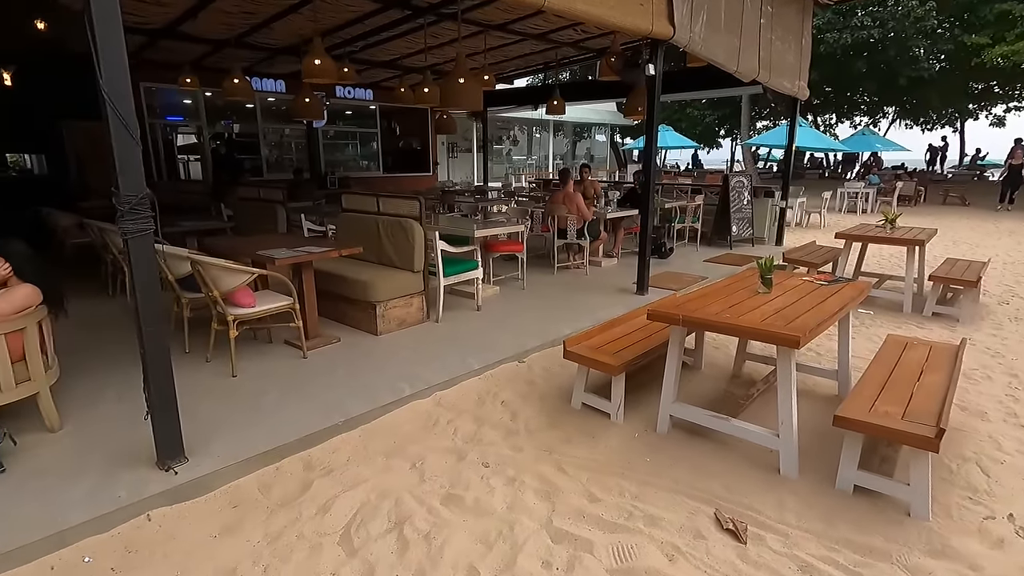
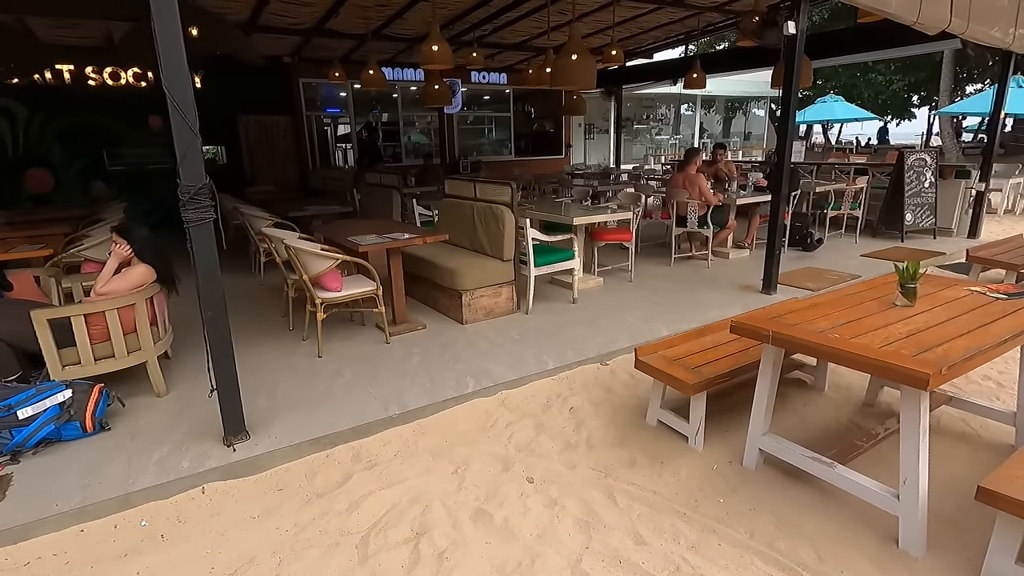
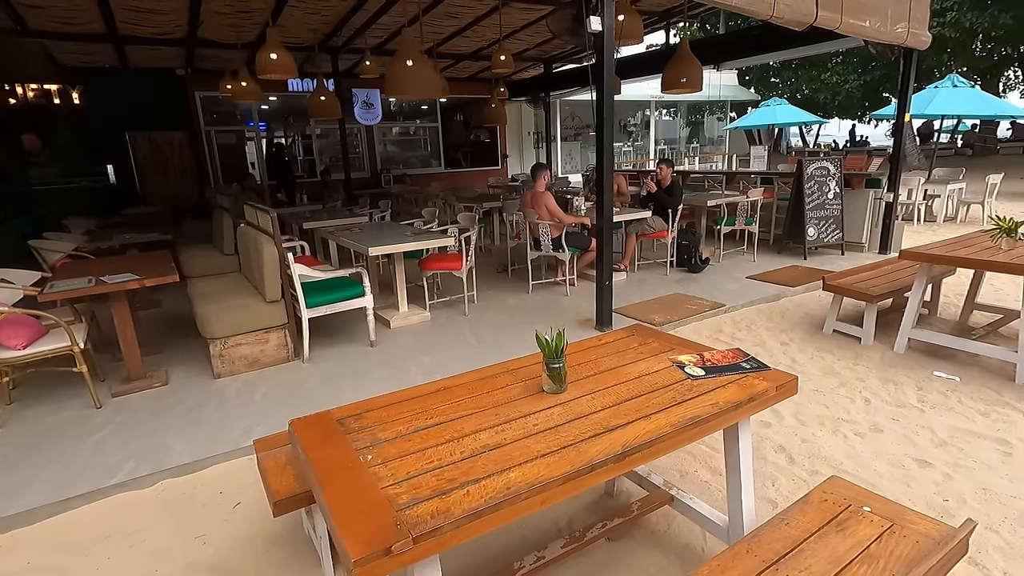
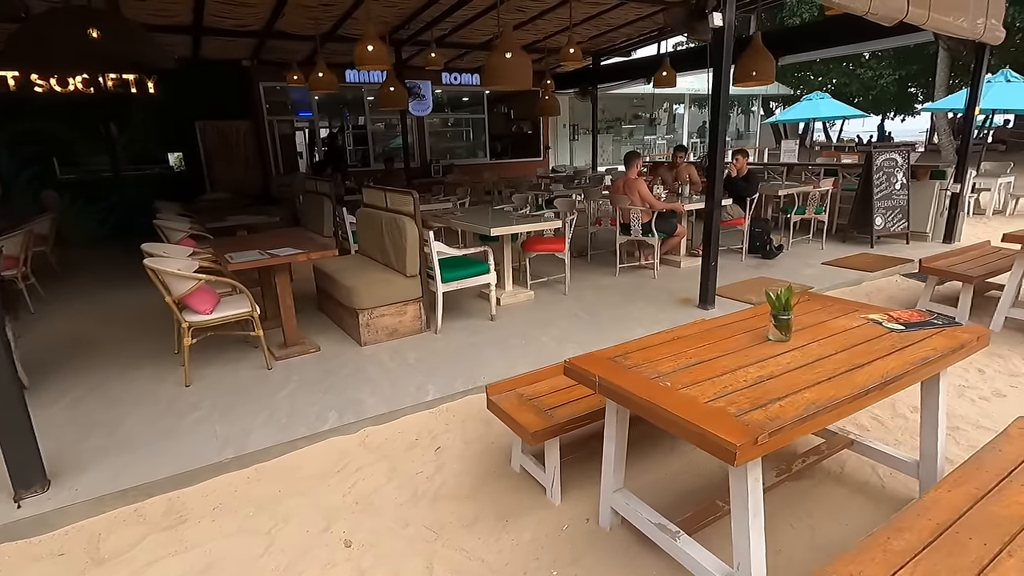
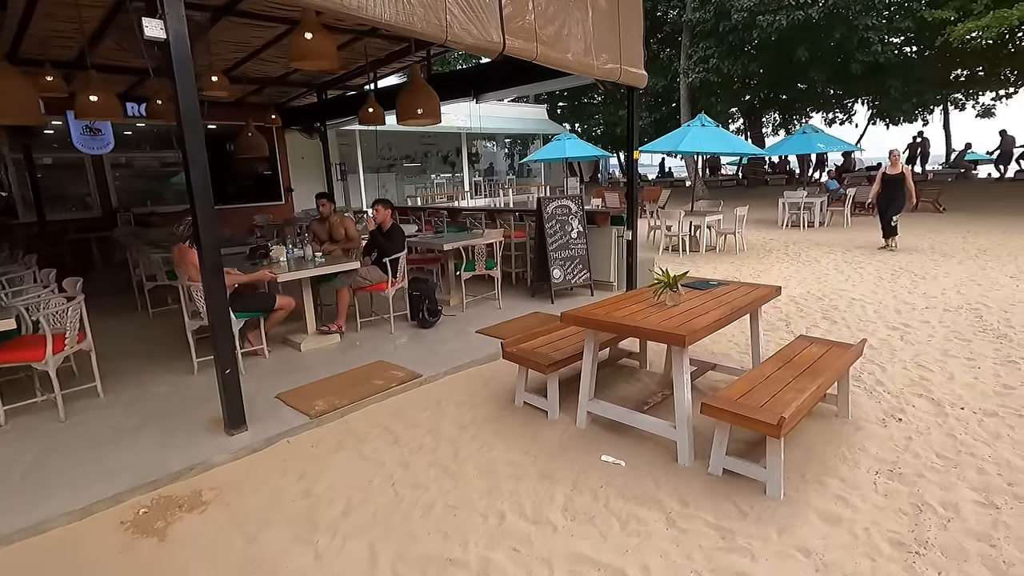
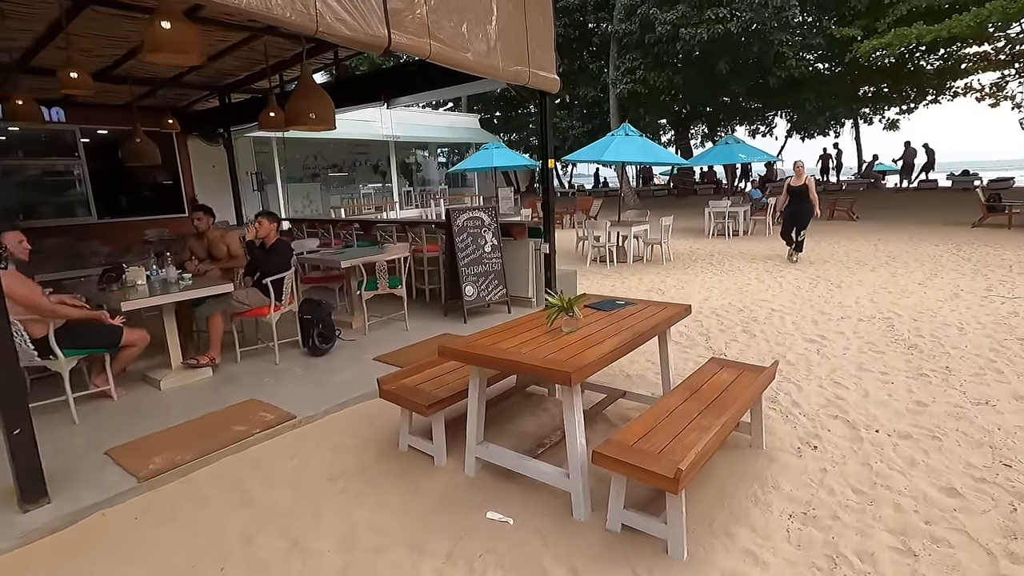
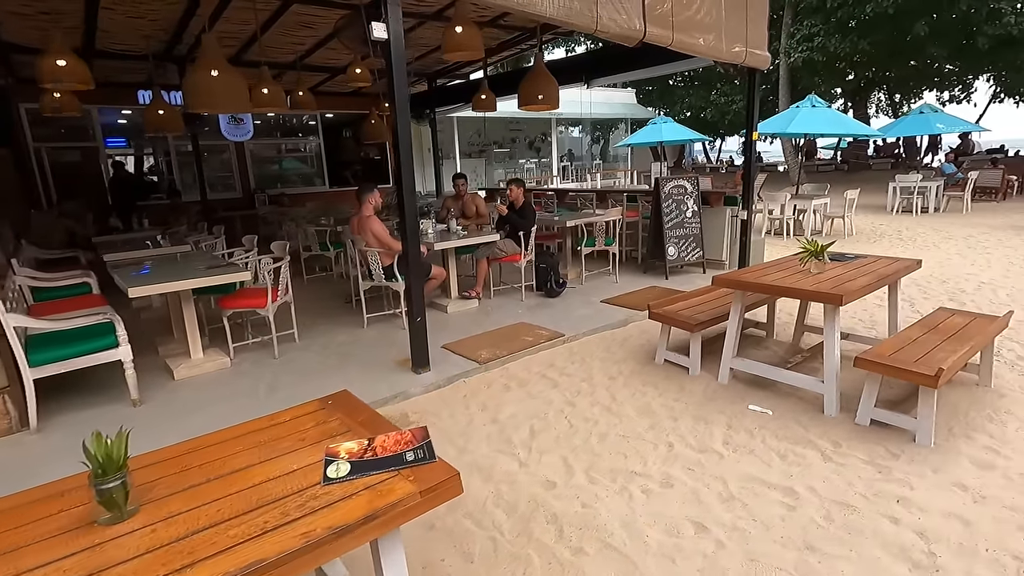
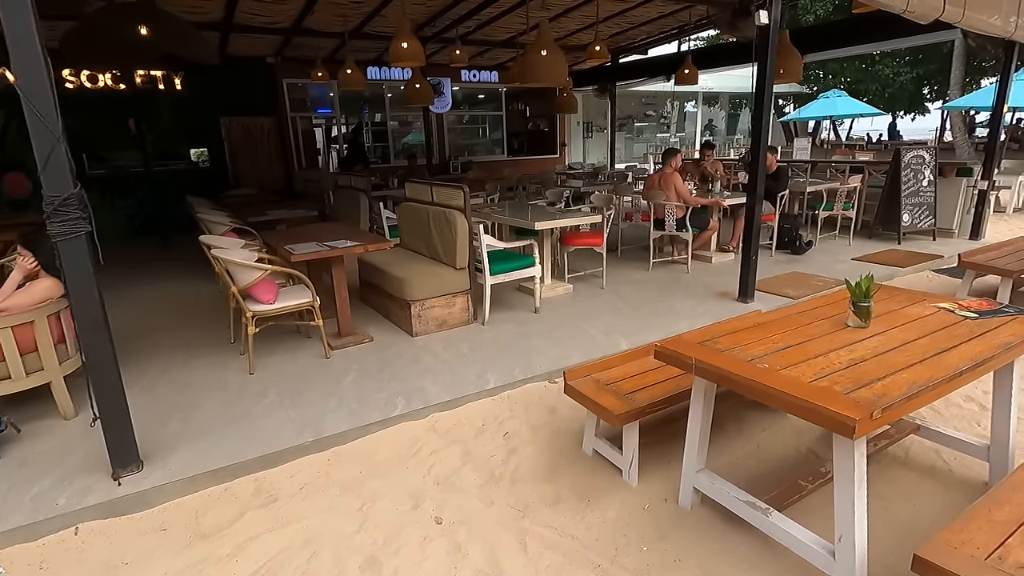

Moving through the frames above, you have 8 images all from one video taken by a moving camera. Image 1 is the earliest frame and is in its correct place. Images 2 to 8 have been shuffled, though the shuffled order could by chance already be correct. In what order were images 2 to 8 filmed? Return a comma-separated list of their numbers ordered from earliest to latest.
2, 8, 4, 3, 7, 5, 6
